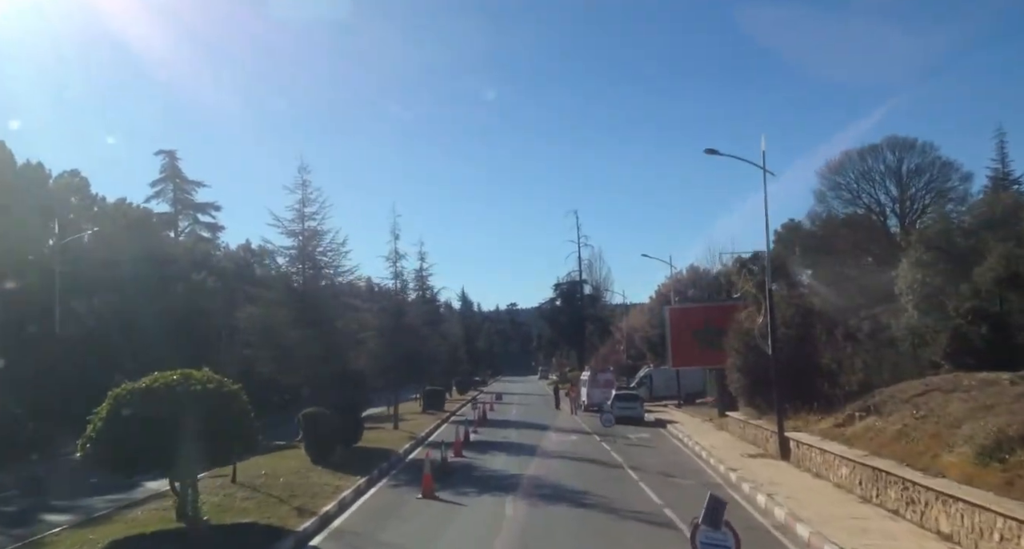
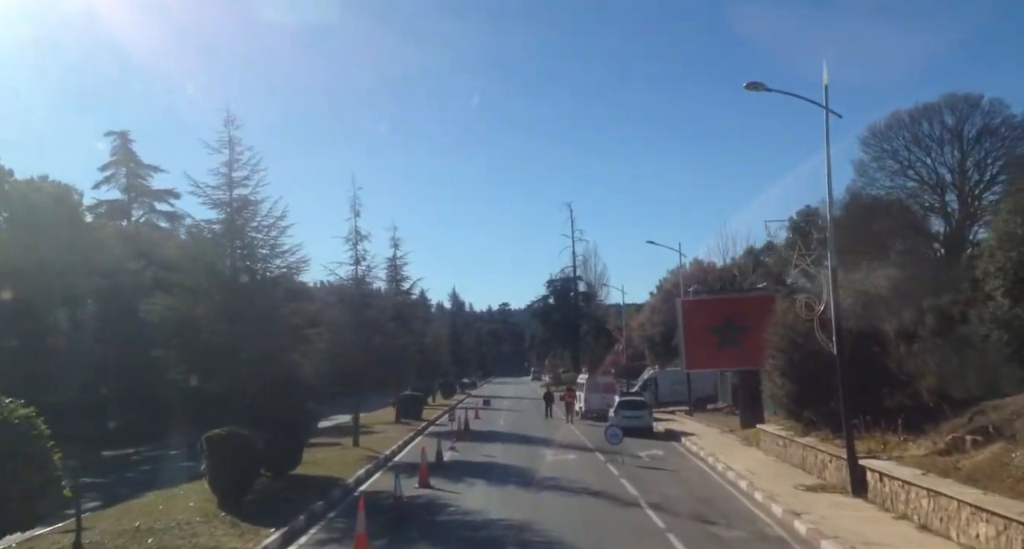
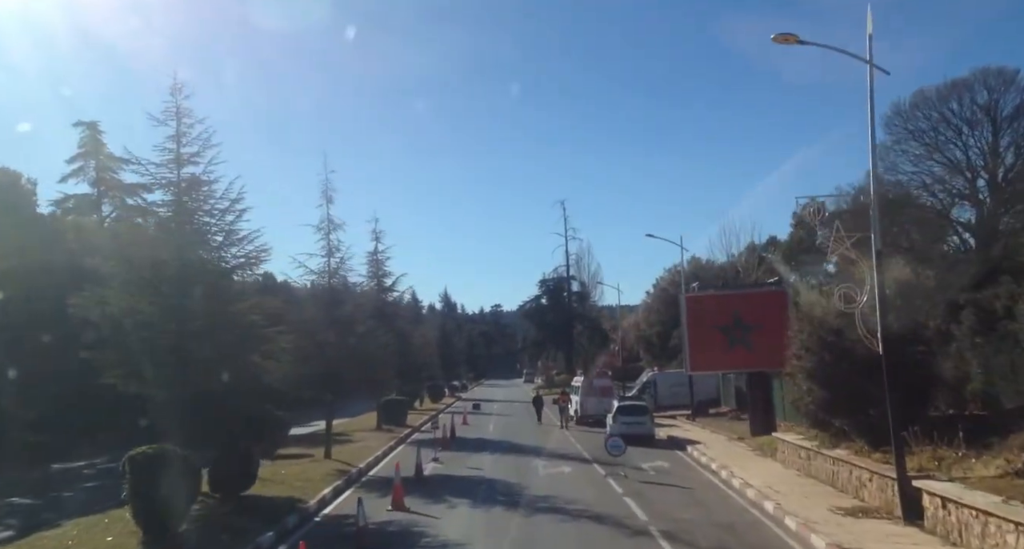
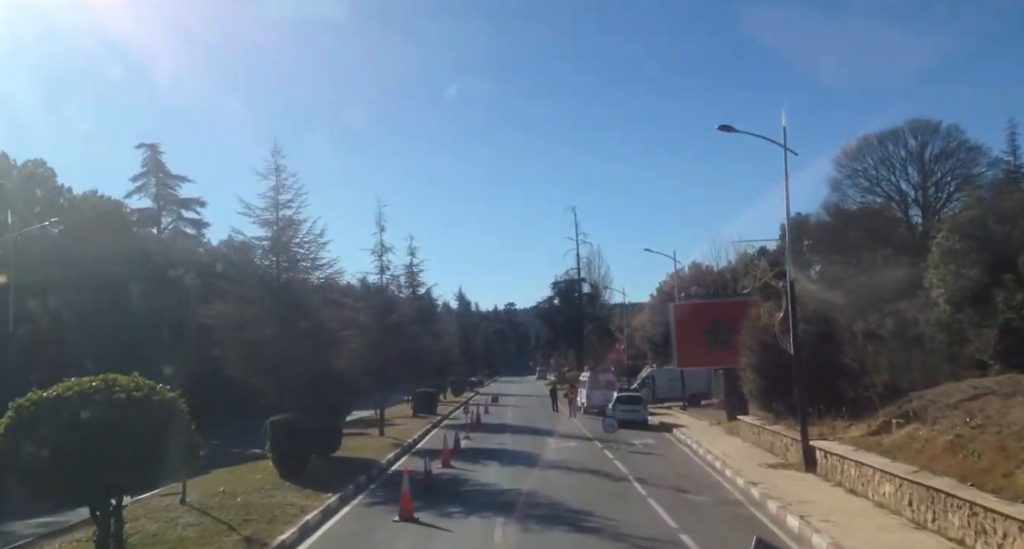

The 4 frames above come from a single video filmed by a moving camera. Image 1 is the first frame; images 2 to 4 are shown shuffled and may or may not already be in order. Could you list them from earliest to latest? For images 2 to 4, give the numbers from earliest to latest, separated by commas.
4, 2, 3
